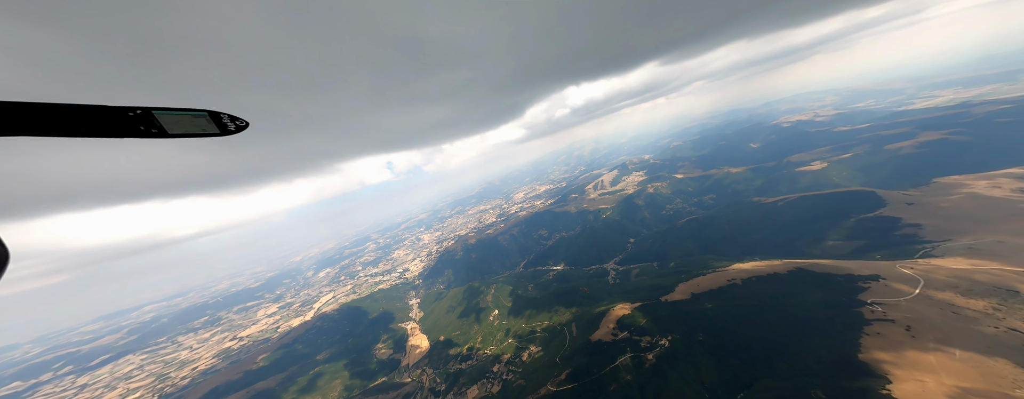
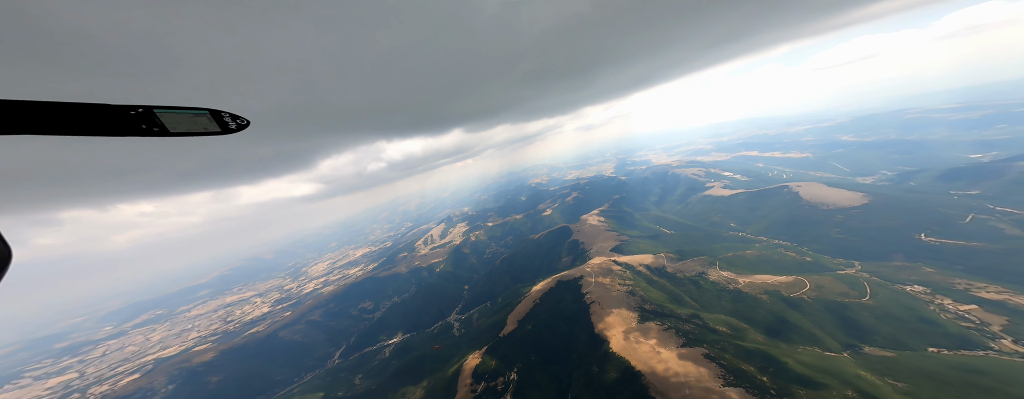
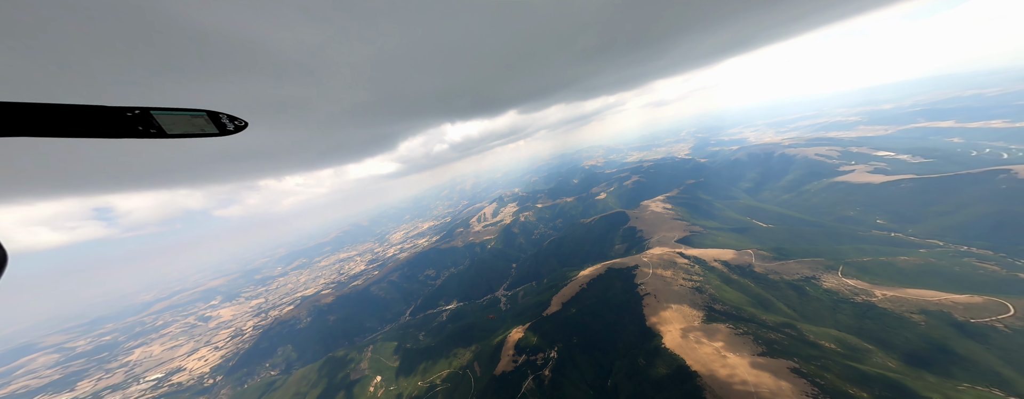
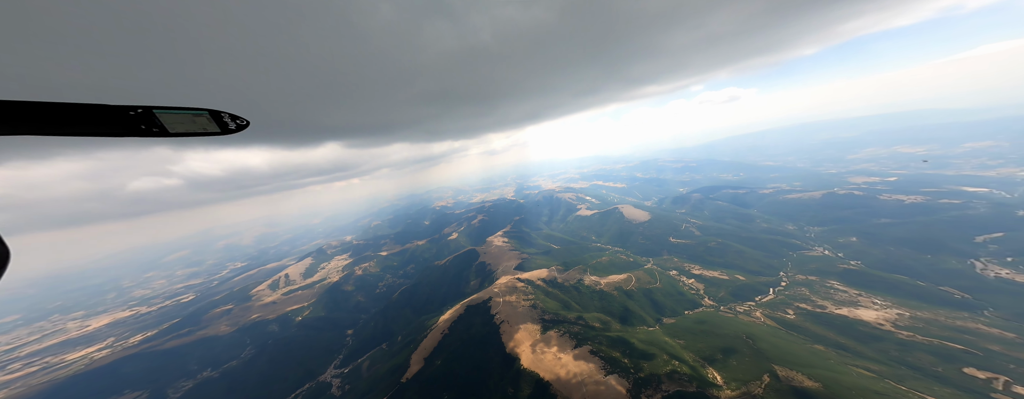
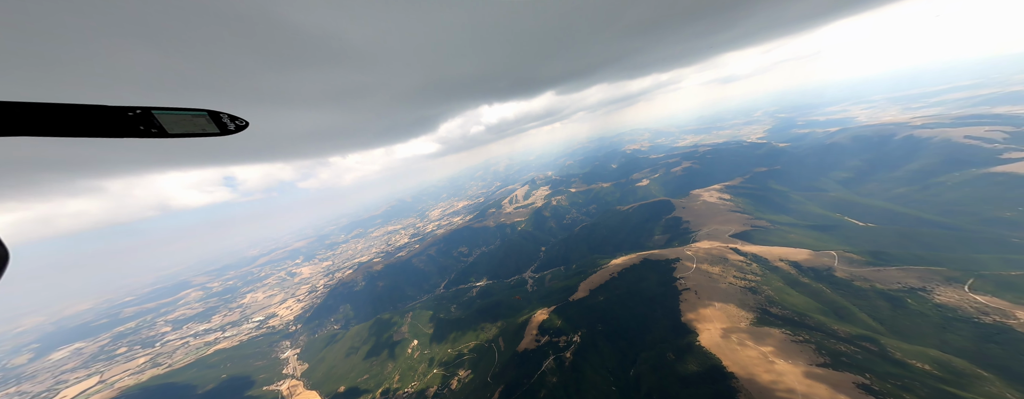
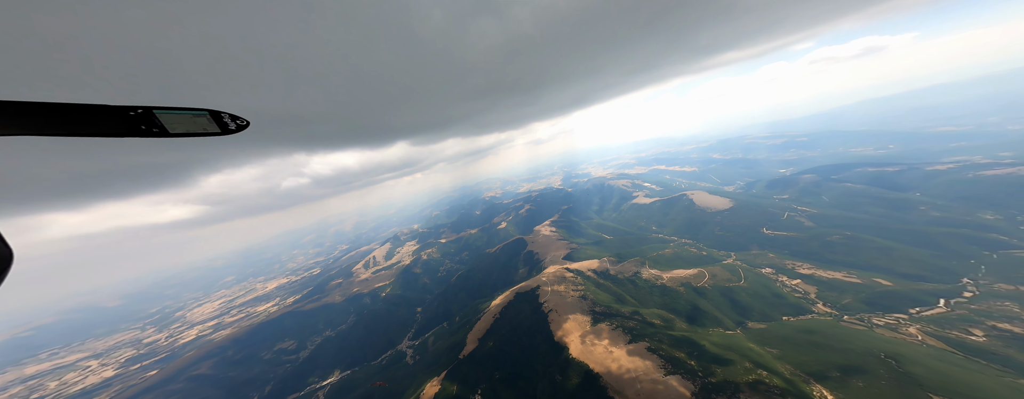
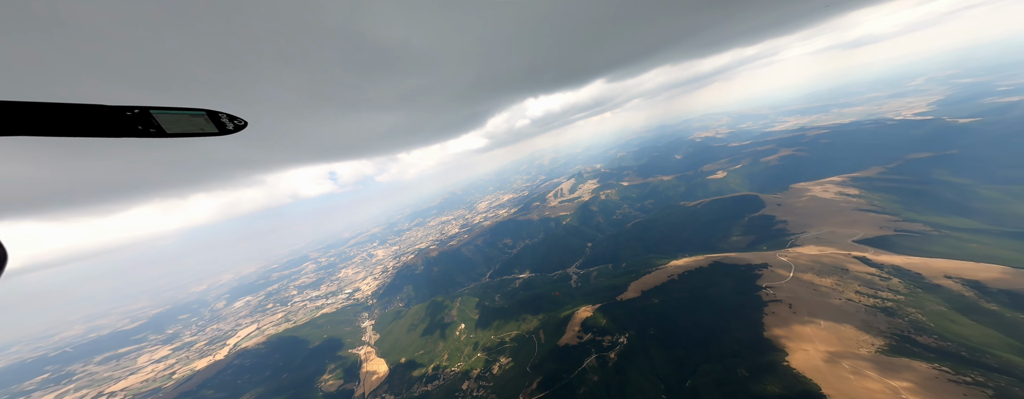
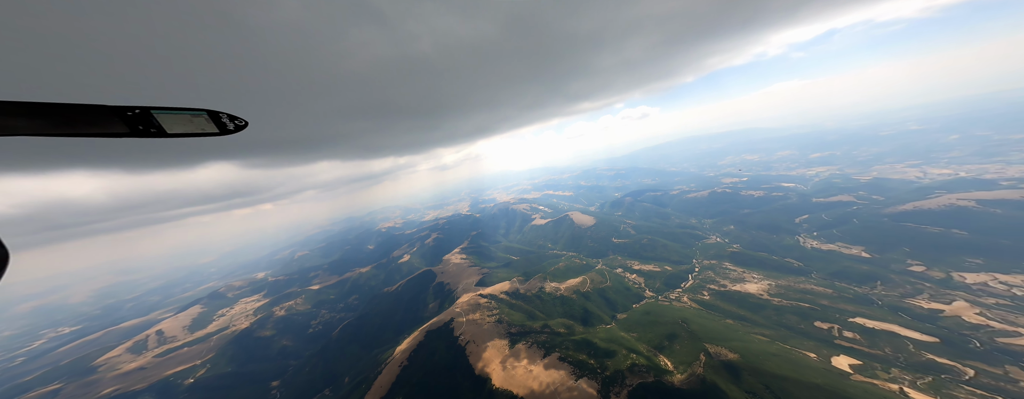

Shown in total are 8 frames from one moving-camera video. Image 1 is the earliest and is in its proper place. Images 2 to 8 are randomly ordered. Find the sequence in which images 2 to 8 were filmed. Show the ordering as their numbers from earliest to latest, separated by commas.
7, 5, 3, 2, 6, 4, 8
